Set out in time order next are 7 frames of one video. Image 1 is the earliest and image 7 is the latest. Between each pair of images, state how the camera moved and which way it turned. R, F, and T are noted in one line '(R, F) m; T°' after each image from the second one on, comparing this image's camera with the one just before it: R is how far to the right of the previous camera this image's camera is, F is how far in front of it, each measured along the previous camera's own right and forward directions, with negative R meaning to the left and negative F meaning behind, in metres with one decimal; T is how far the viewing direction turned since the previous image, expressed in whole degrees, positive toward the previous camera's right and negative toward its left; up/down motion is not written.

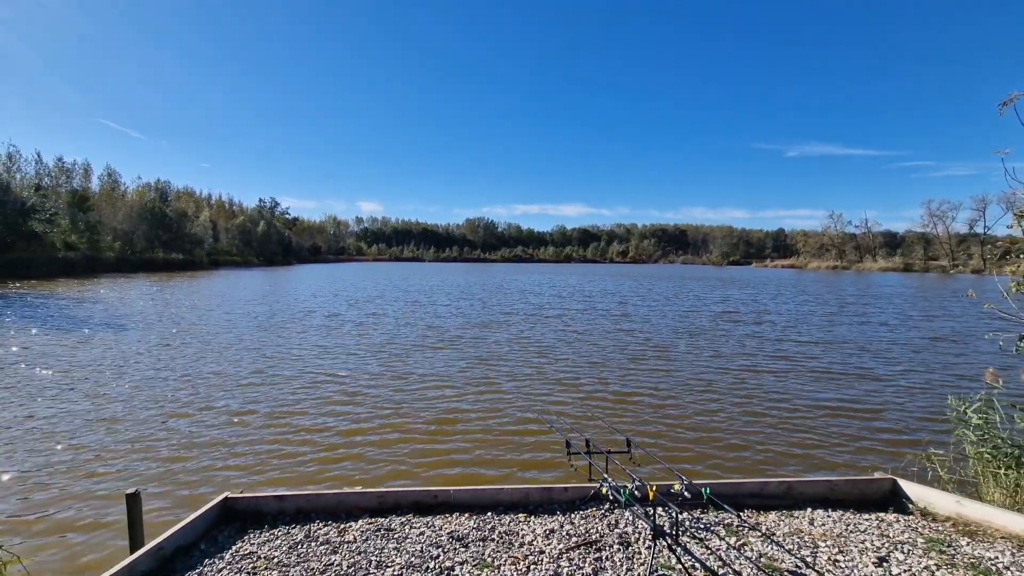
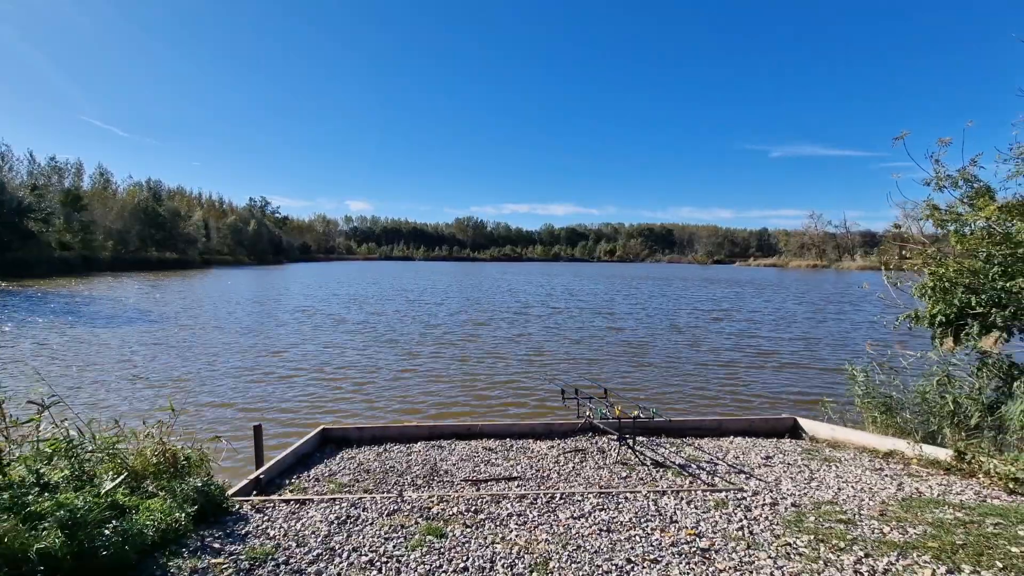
(-0.4, -2.2) m; +1°
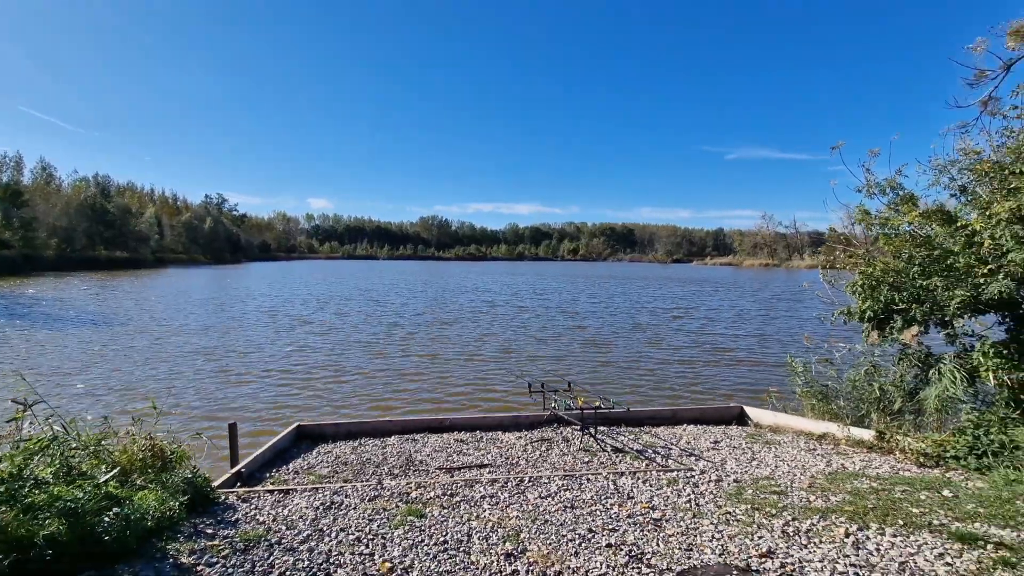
(-0.1, -0.4) m; +4°
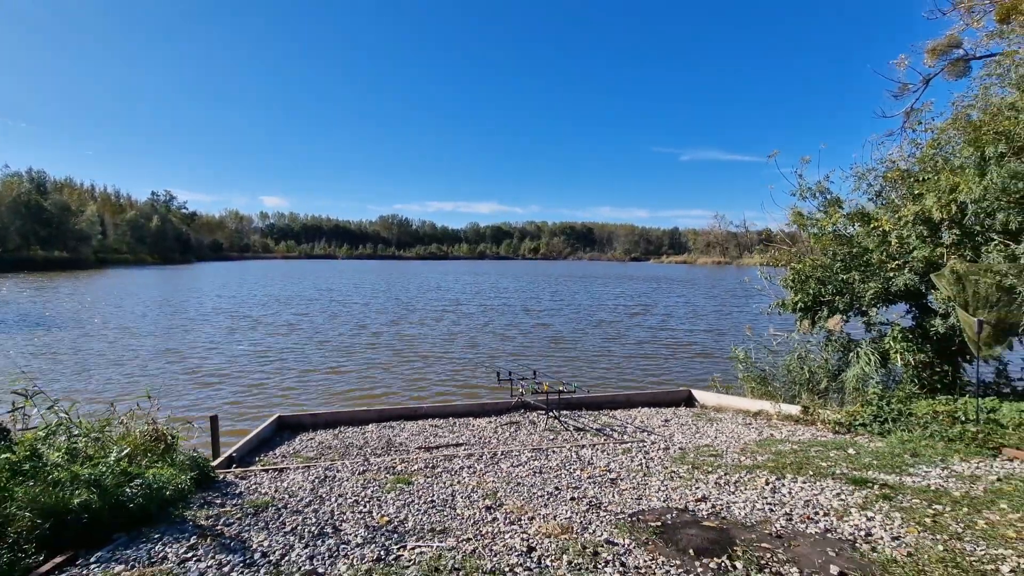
(-0.1, -0.6) m; +4°
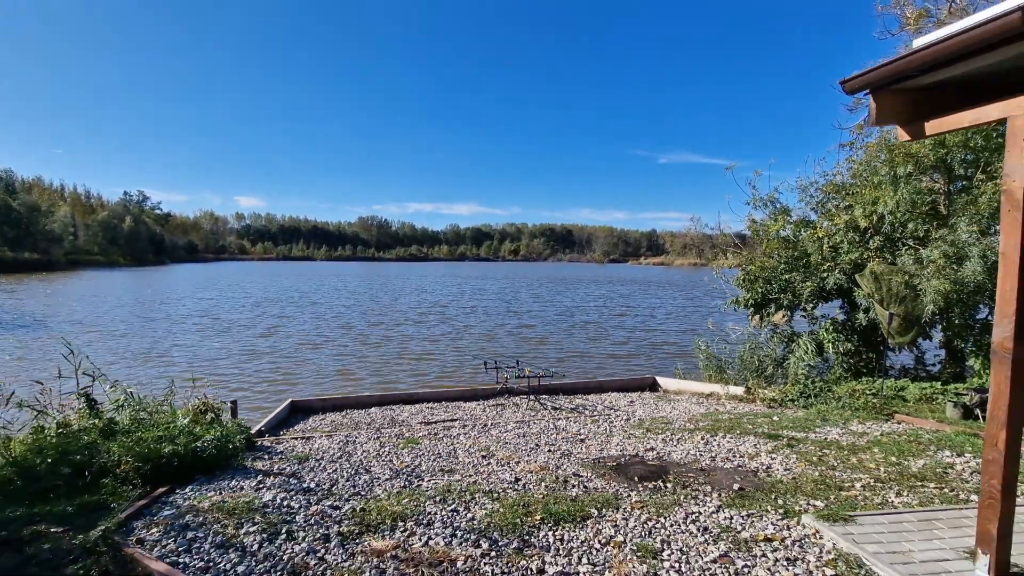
(-0.1, -1.2) m; +2°
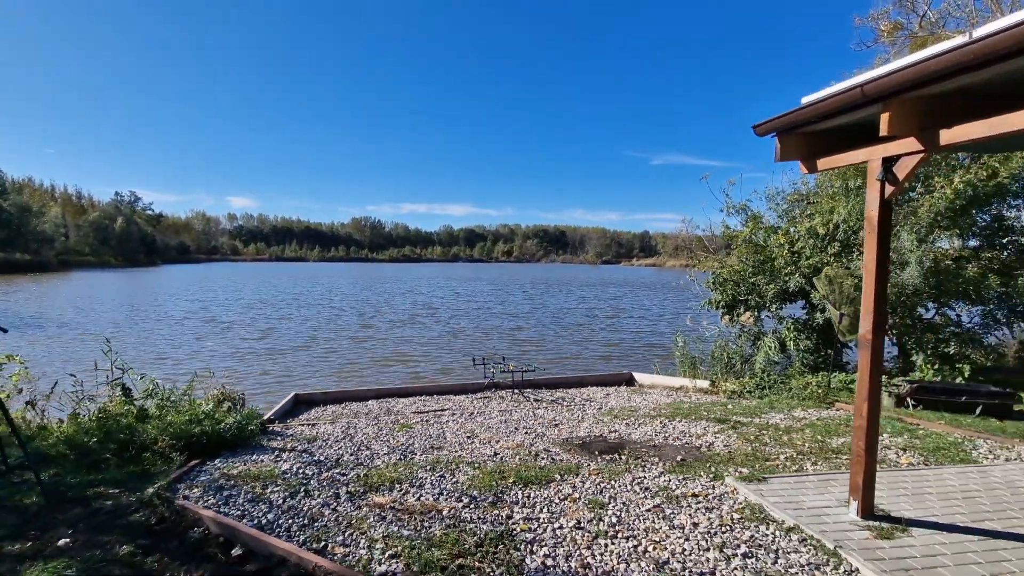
(+0.1, -0.8) m; +1°
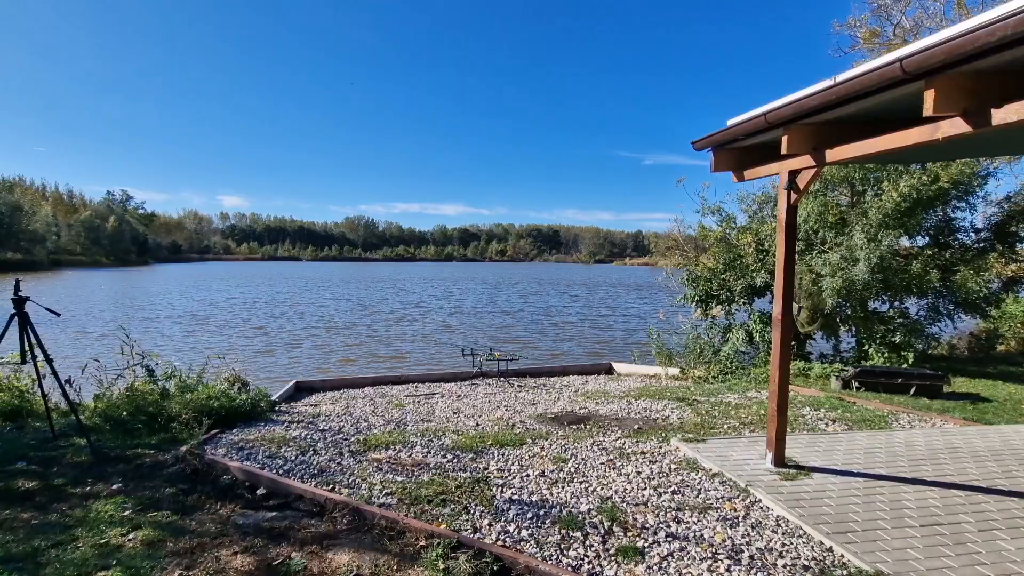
(+0.2, -0.8) m; +1°
